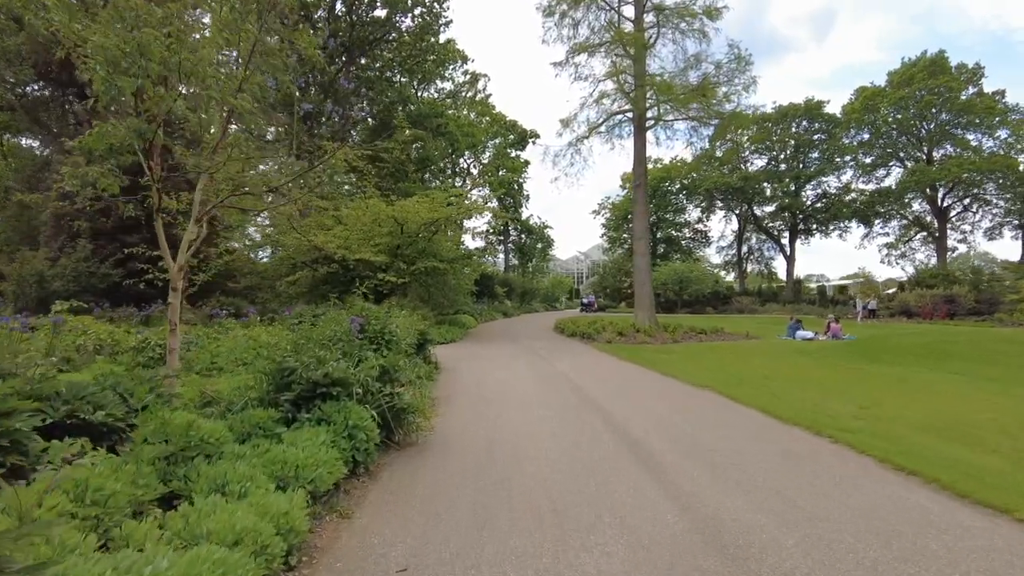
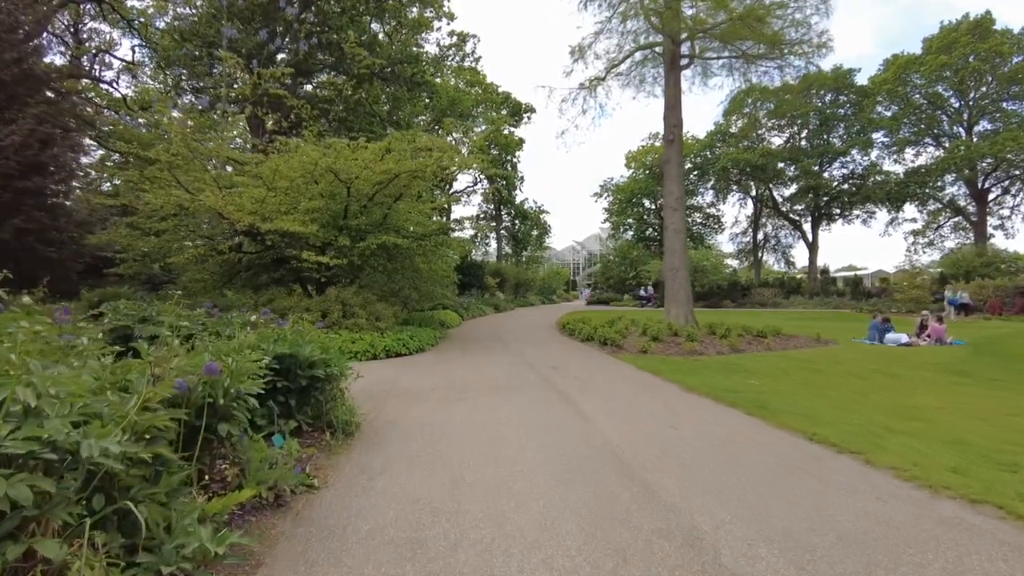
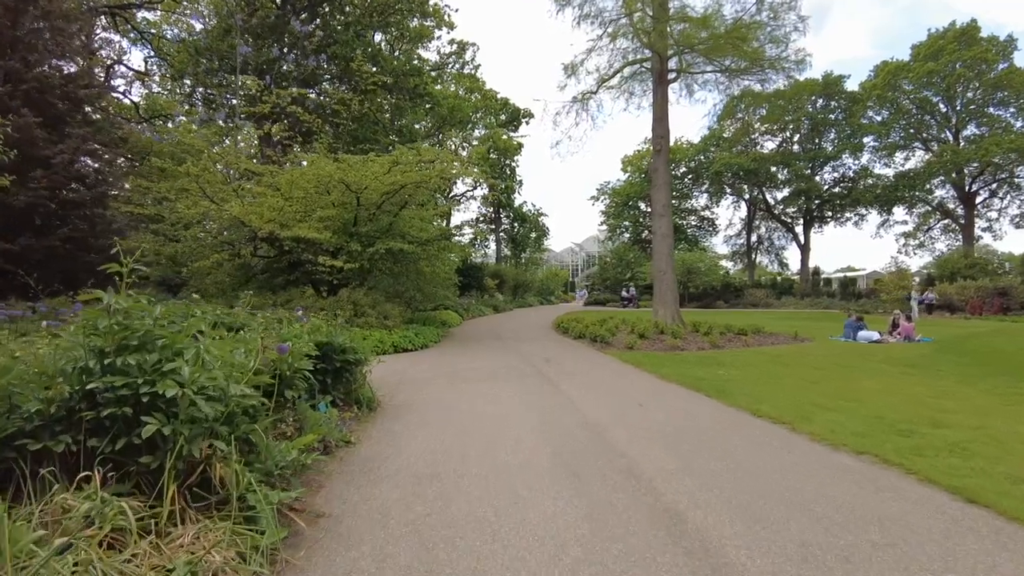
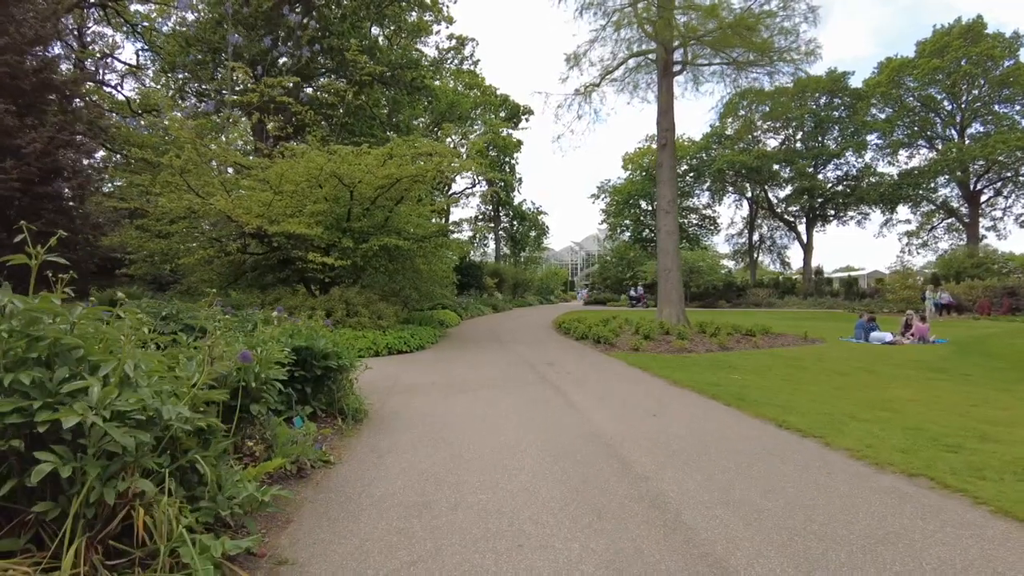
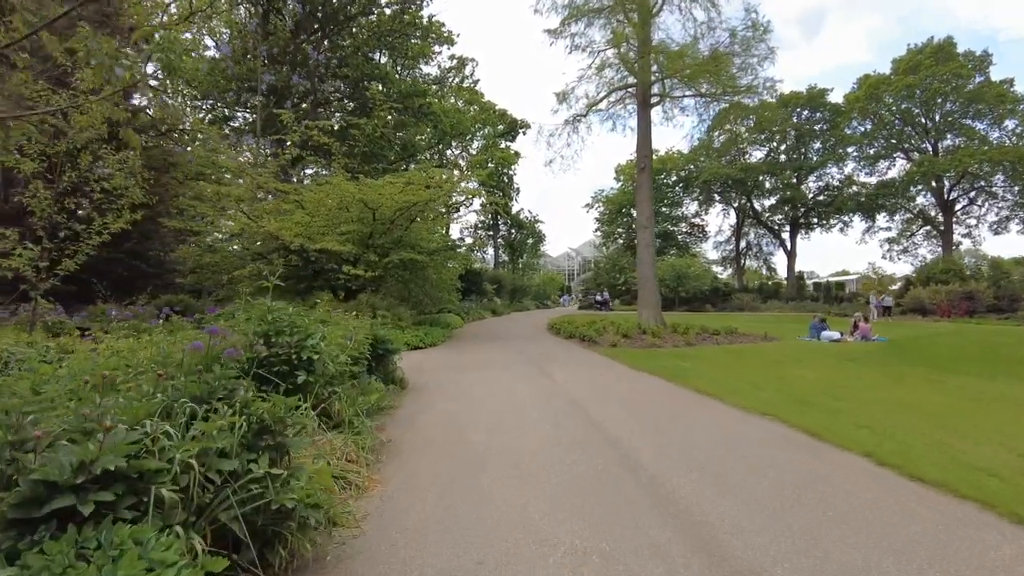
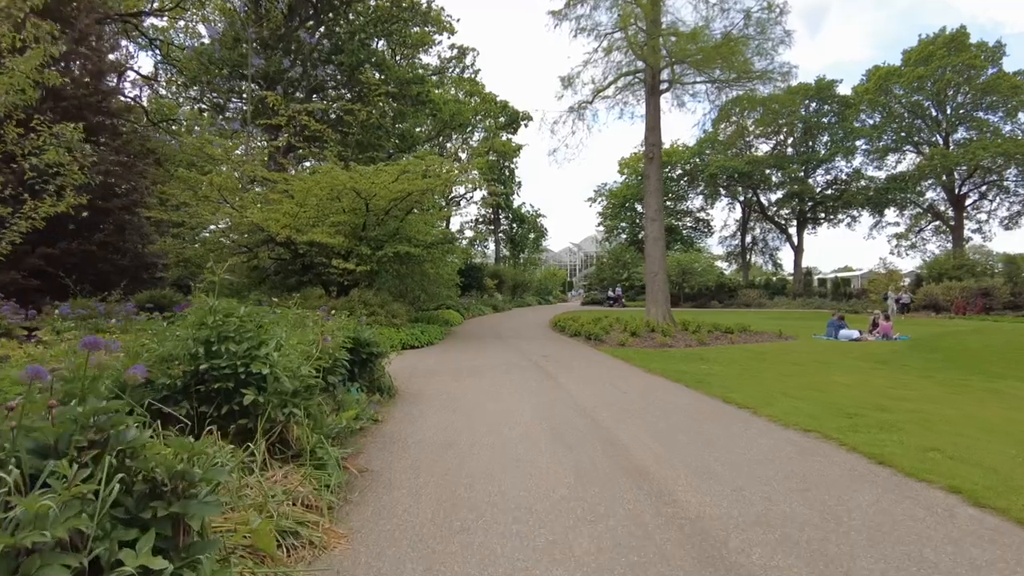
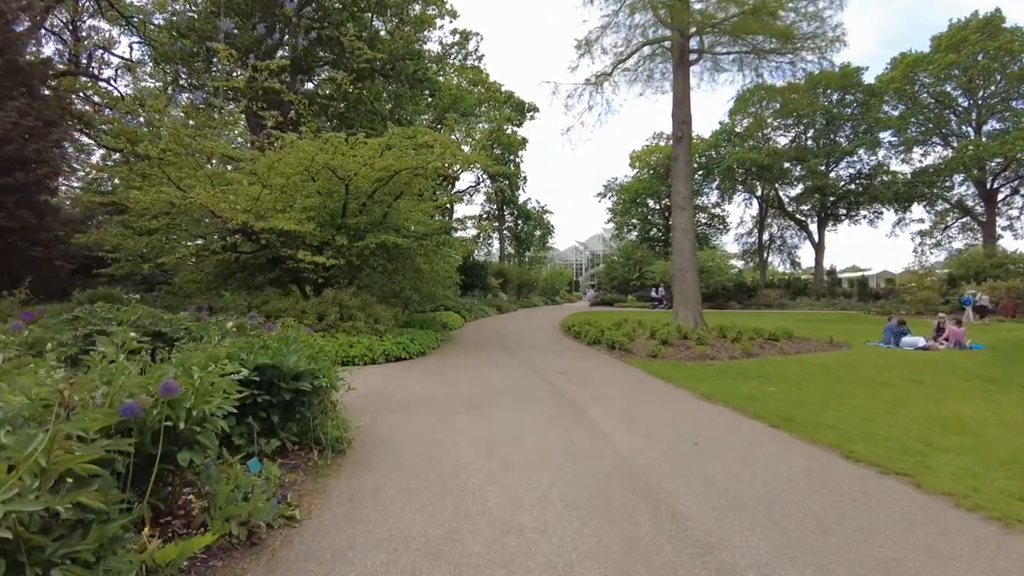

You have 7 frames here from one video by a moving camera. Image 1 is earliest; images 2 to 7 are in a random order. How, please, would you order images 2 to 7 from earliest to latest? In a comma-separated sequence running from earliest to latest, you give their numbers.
5, 6, 3, 4, 2, 7
